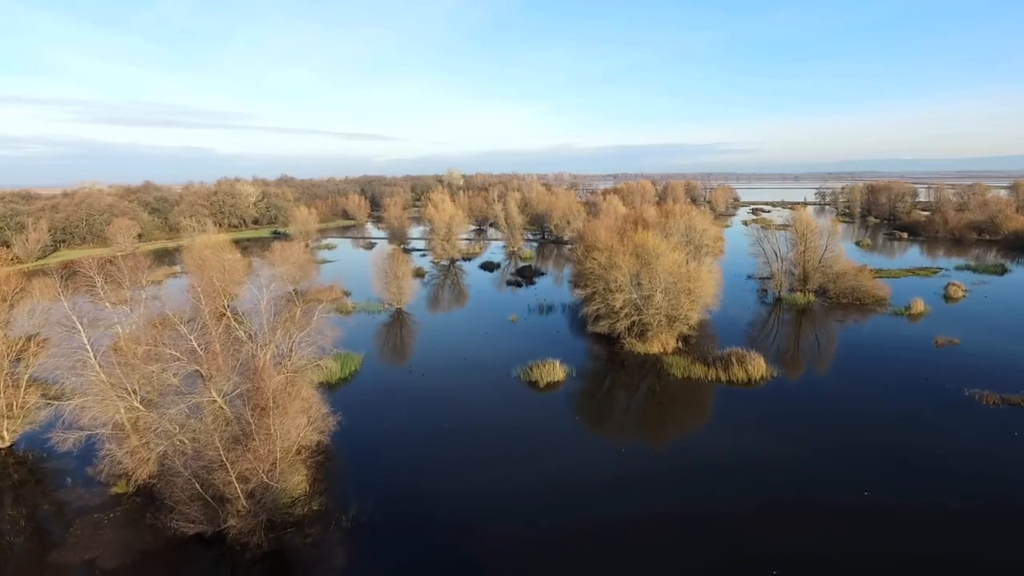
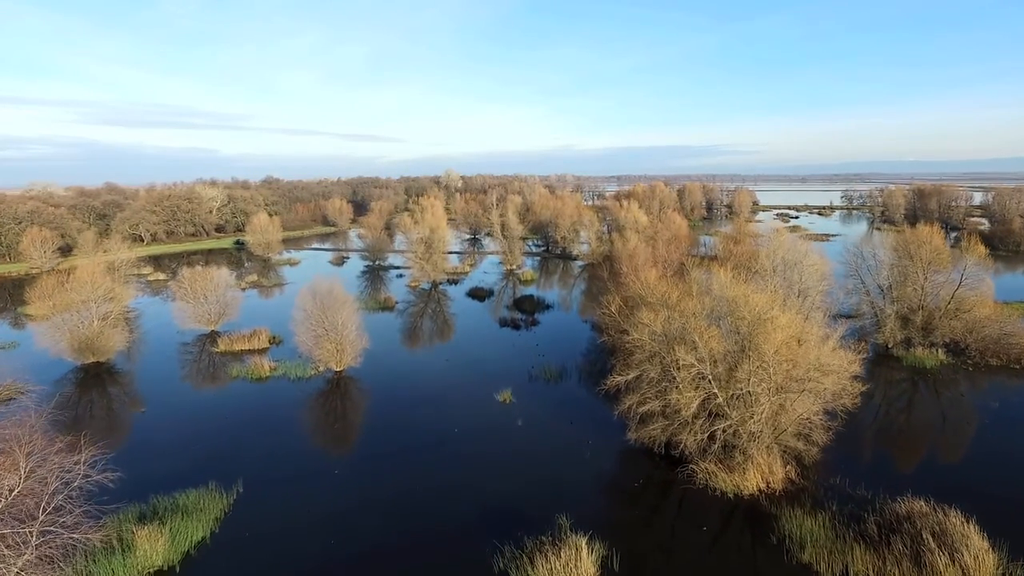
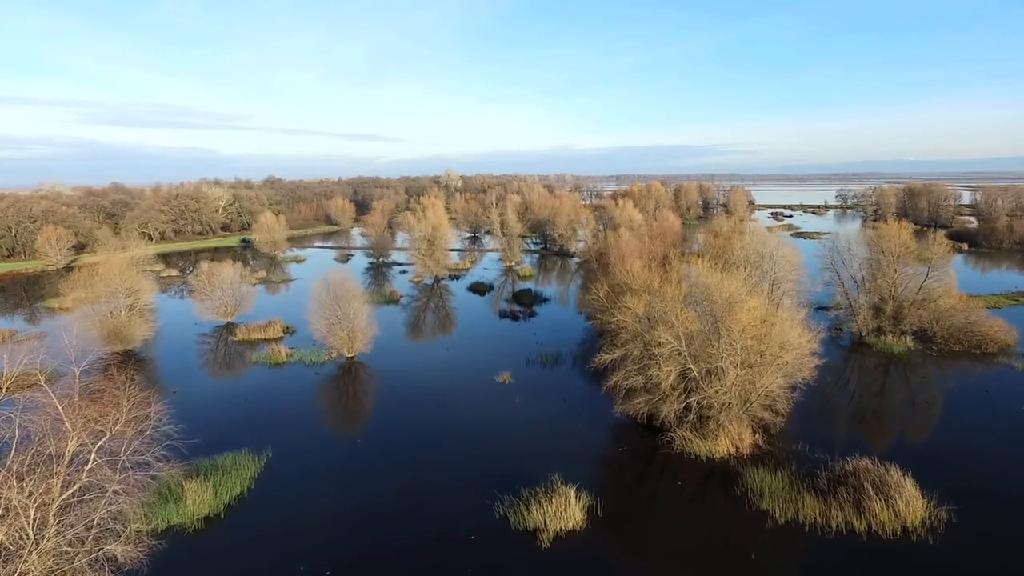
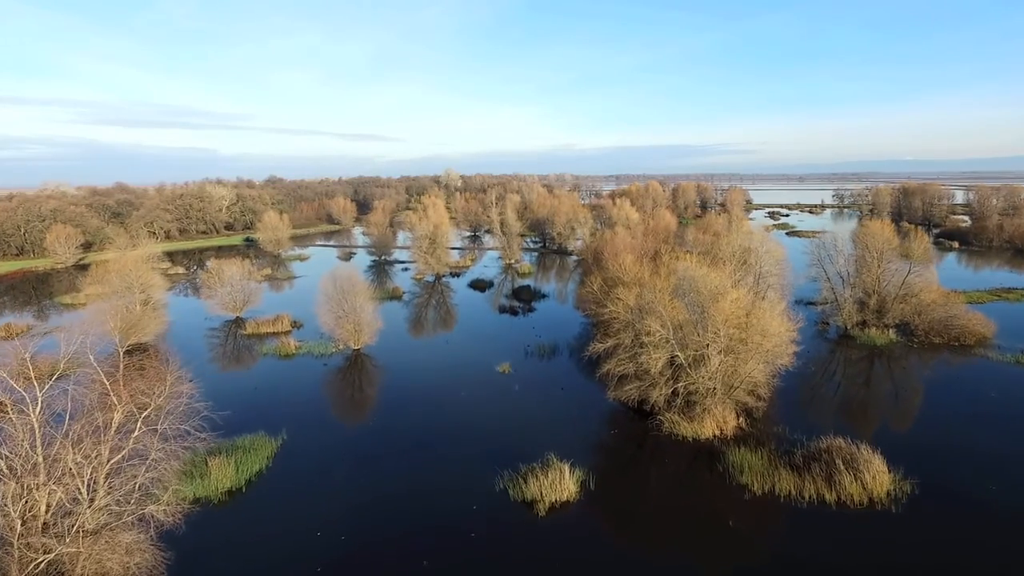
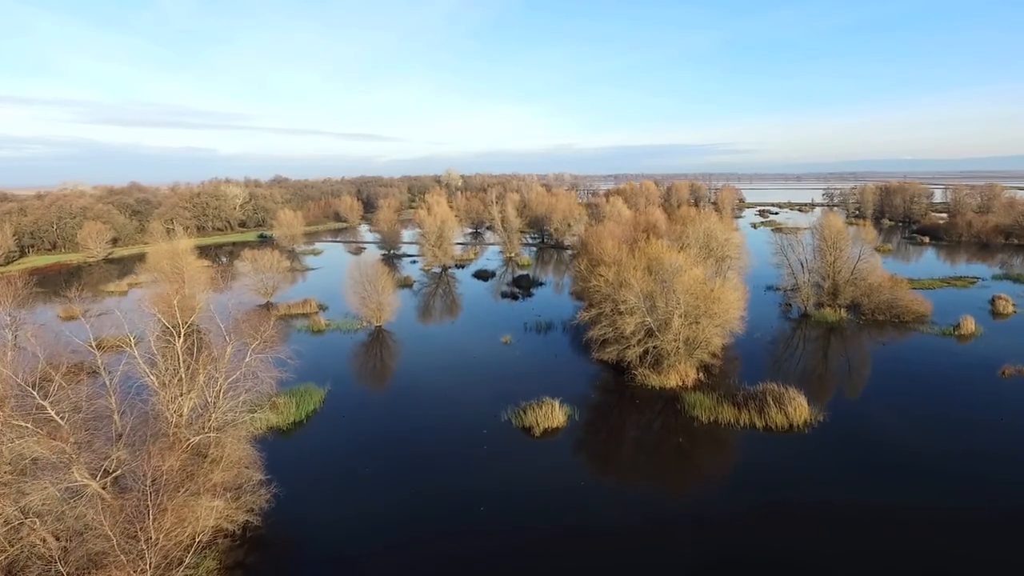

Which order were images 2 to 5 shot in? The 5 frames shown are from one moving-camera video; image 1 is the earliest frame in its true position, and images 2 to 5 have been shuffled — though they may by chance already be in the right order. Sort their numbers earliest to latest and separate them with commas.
5, 4, 3, 2
